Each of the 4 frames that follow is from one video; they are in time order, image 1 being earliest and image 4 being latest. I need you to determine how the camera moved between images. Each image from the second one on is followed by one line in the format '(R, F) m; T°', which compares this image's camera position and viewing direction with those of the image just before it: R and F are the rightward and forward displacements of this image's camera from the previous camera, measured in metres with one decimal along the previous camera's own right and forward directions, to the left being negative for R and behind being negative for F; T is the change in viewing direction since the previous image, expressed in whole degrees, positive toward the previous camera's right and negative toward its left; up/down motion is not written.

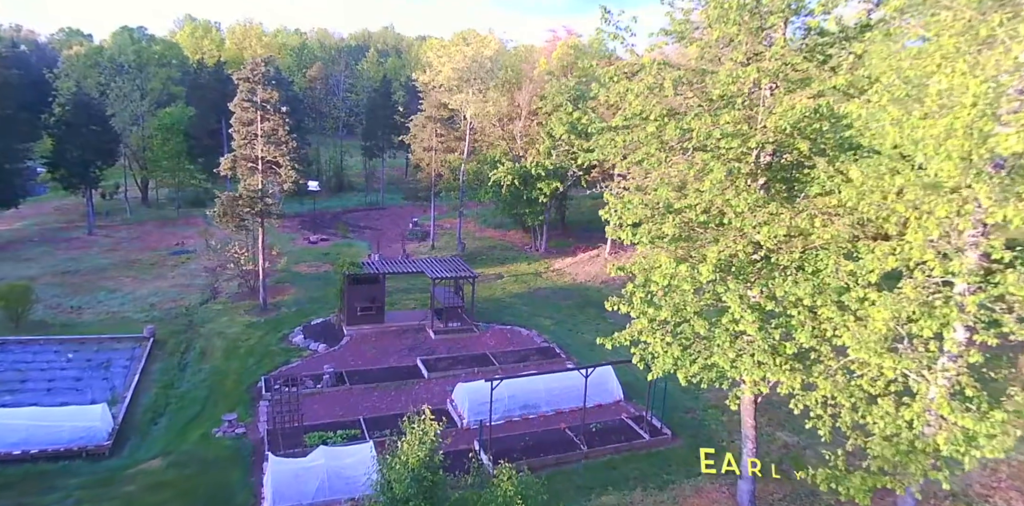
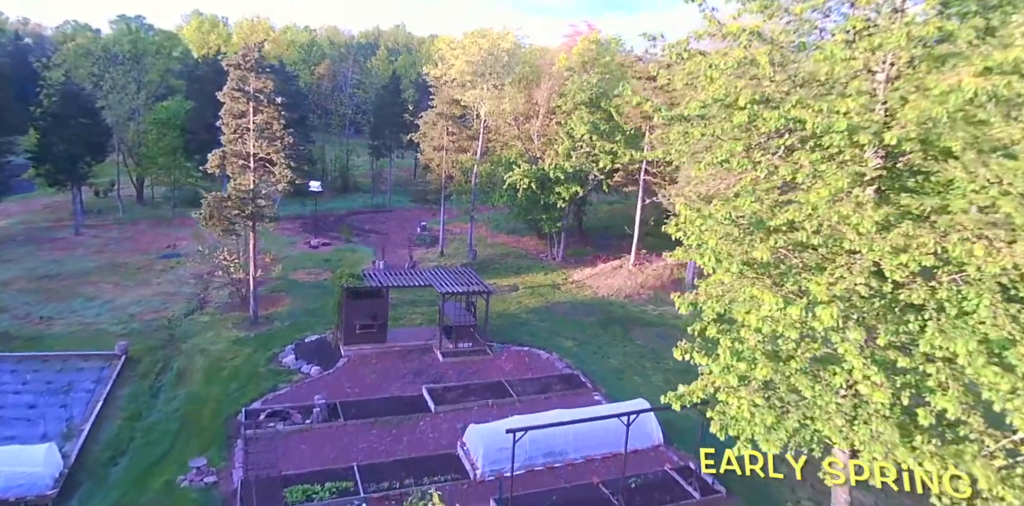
(-0.4, +2.5) m; -1°
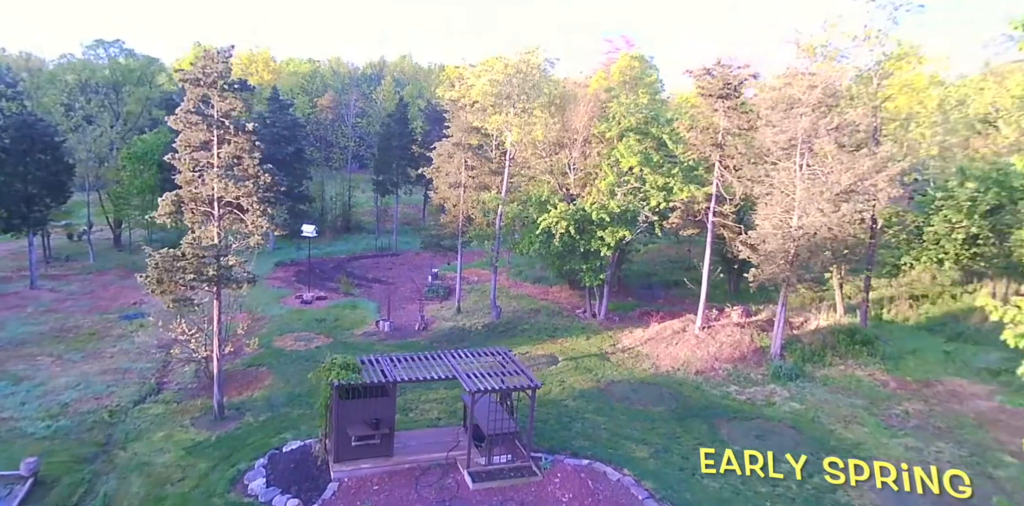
(-1.1, +5.4) m; 0°
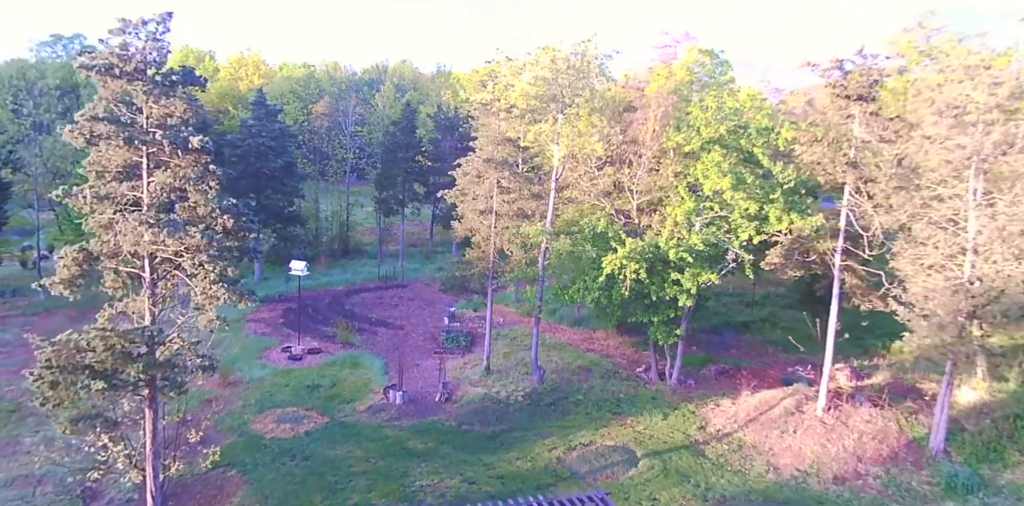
(-1.6, +5.7) m; 0°
